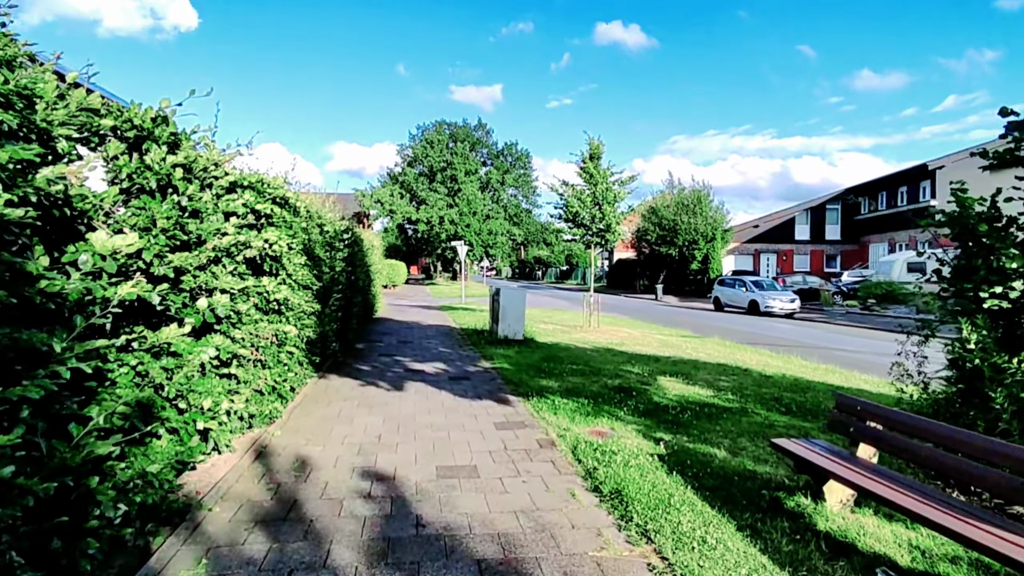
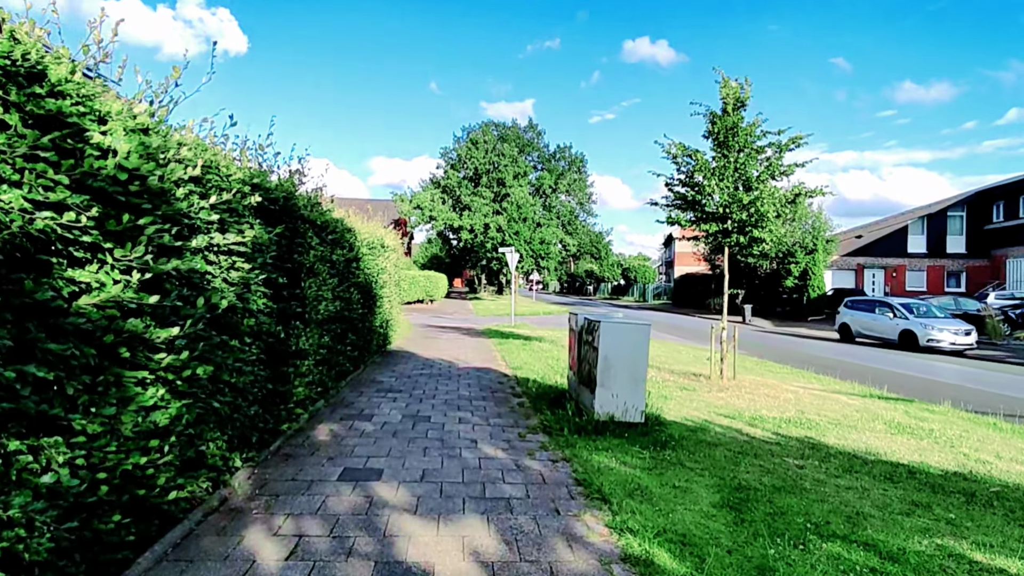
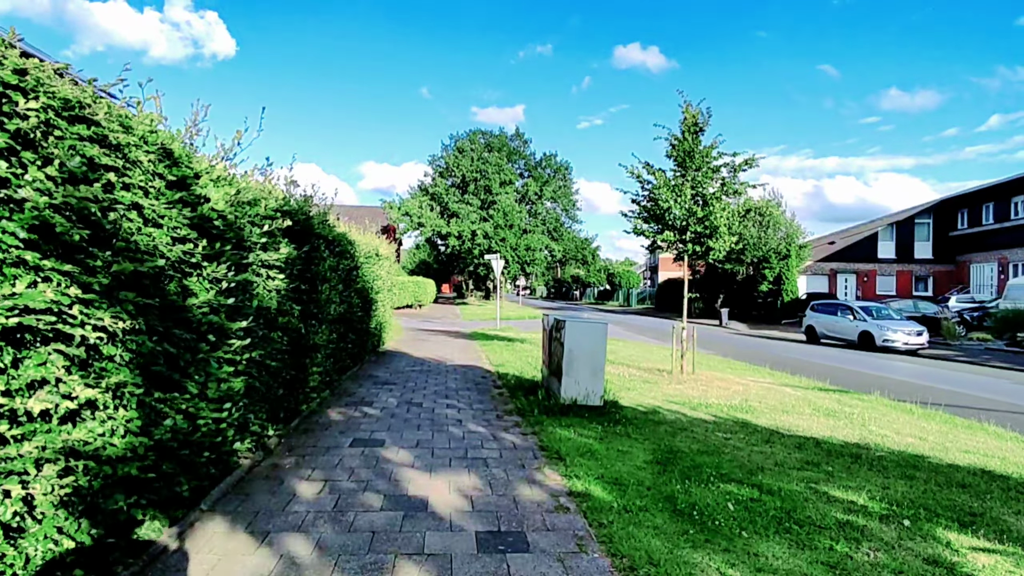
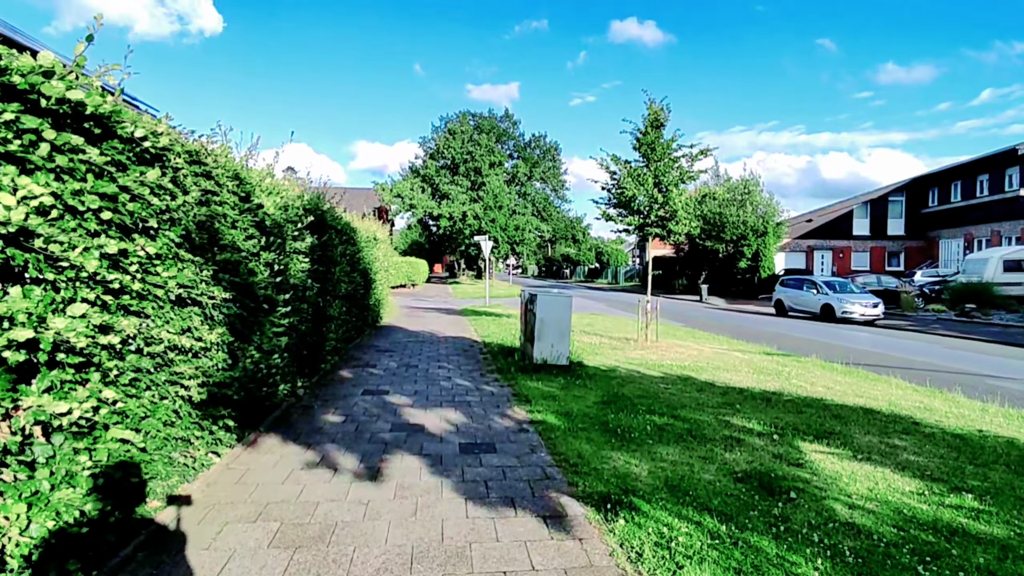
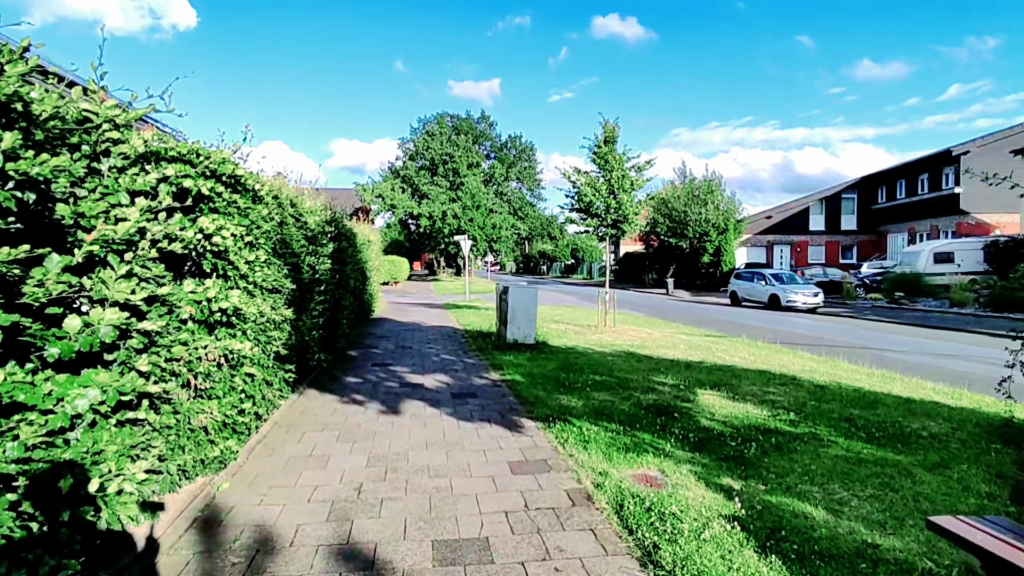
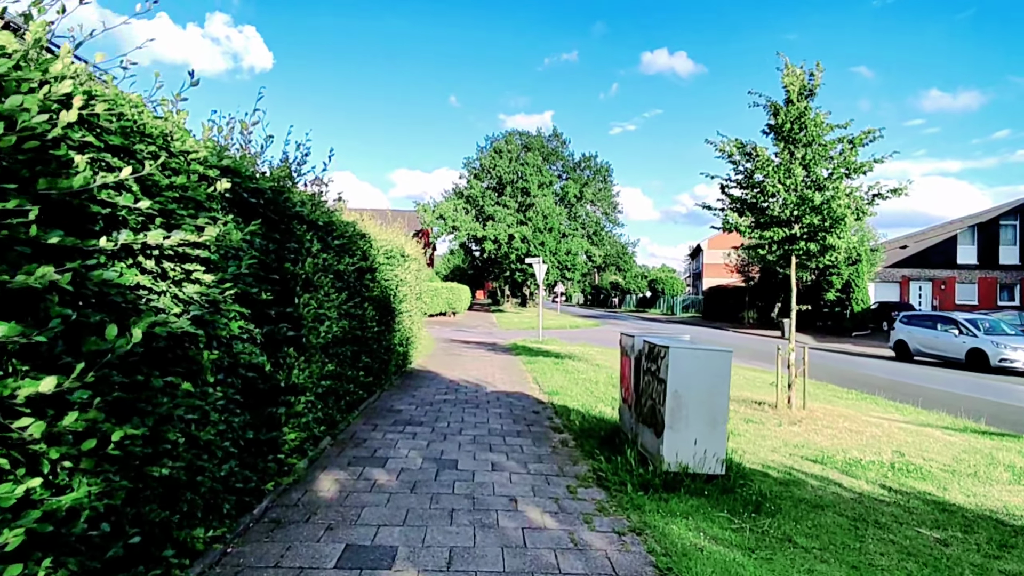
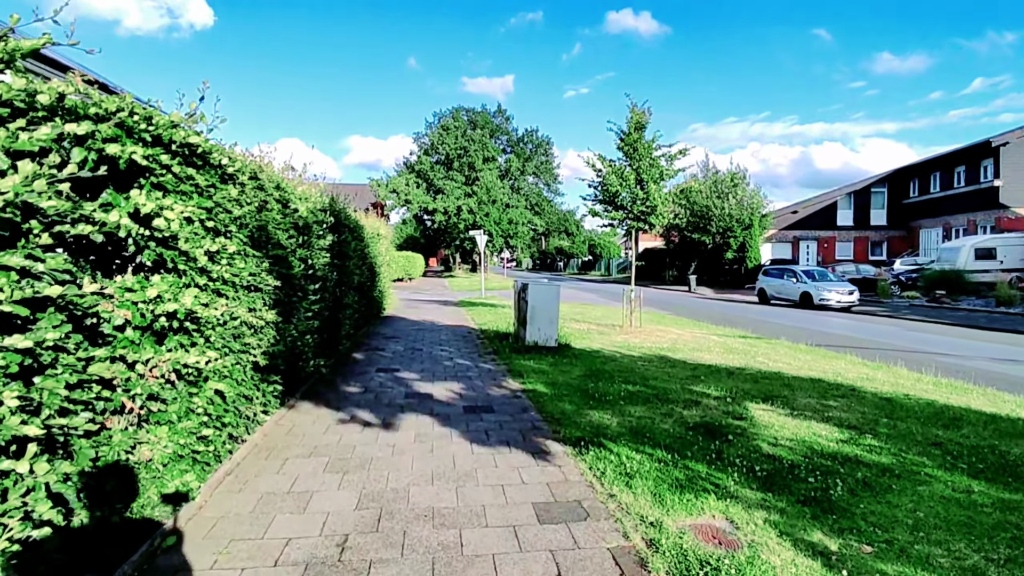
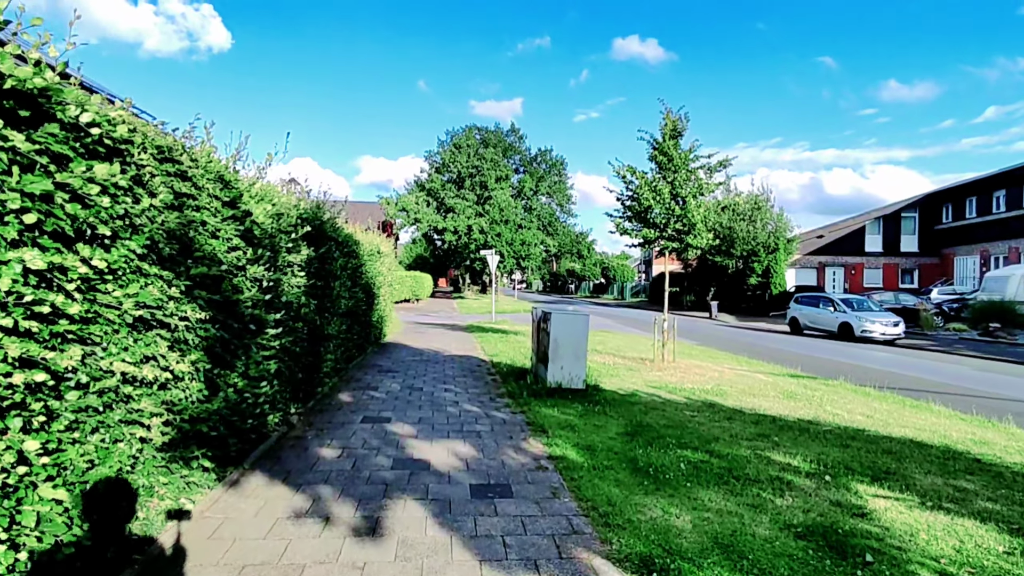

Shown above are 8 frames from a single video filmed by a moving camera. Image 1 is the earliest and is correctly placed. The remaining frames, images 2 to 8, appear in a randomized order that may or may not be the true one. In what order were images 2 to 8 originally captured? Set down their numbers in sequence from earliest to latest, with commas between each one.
5, 7, 4, 8, 3, 2, 6
